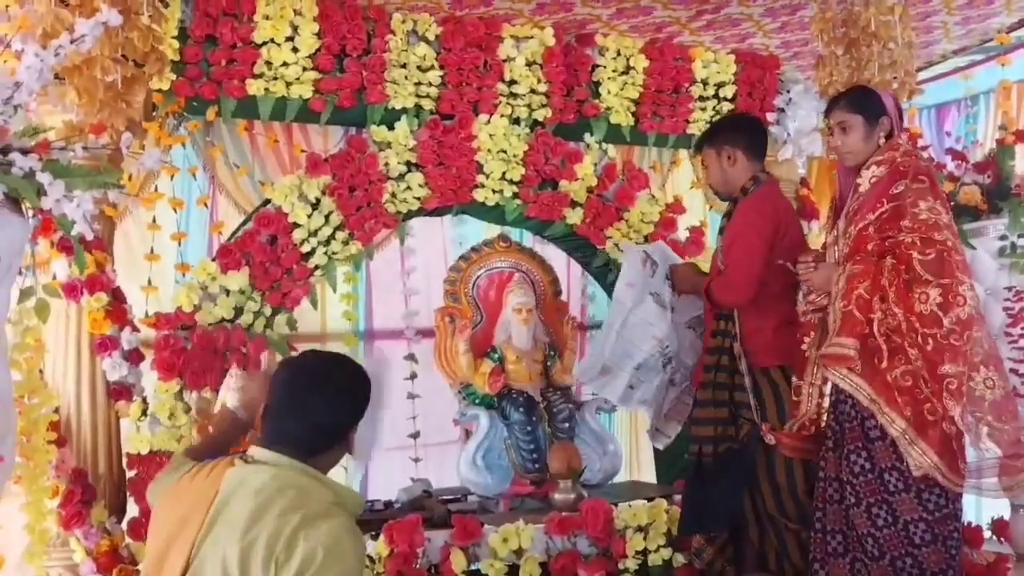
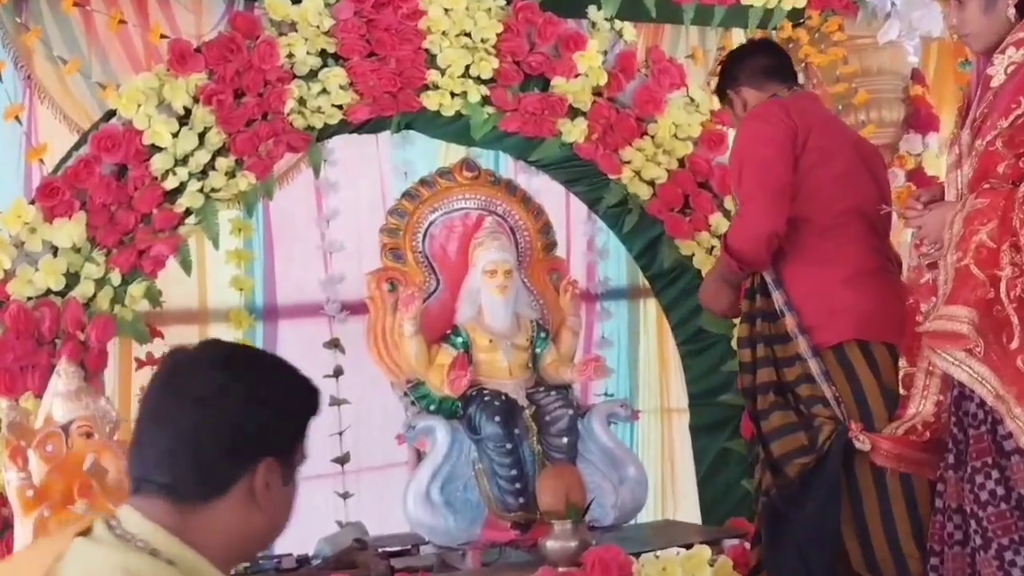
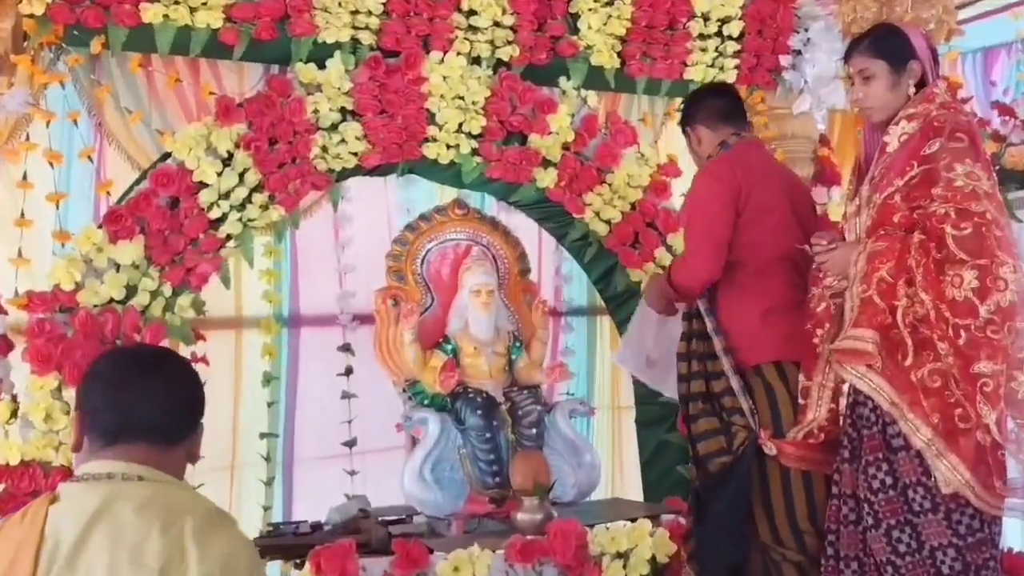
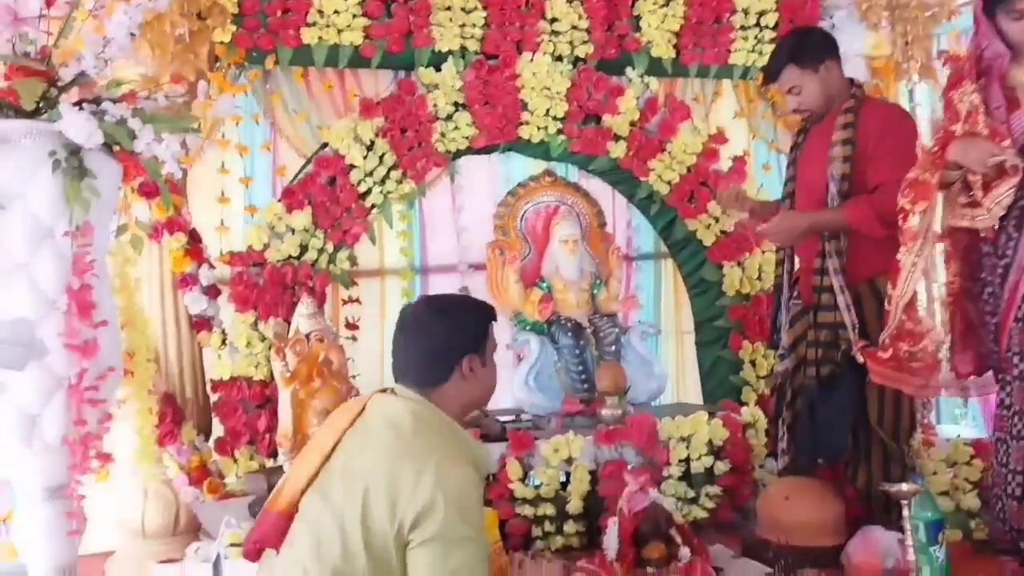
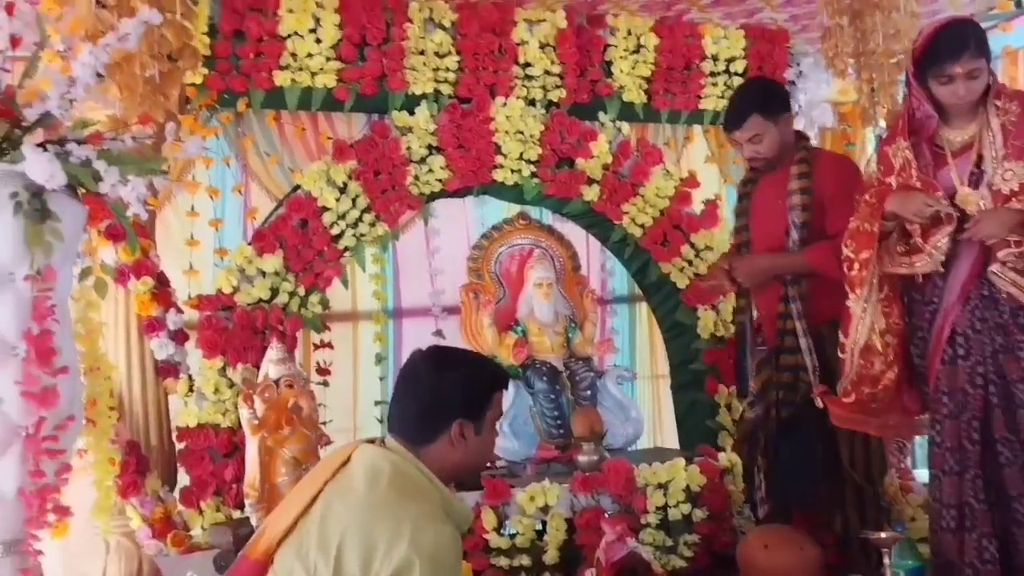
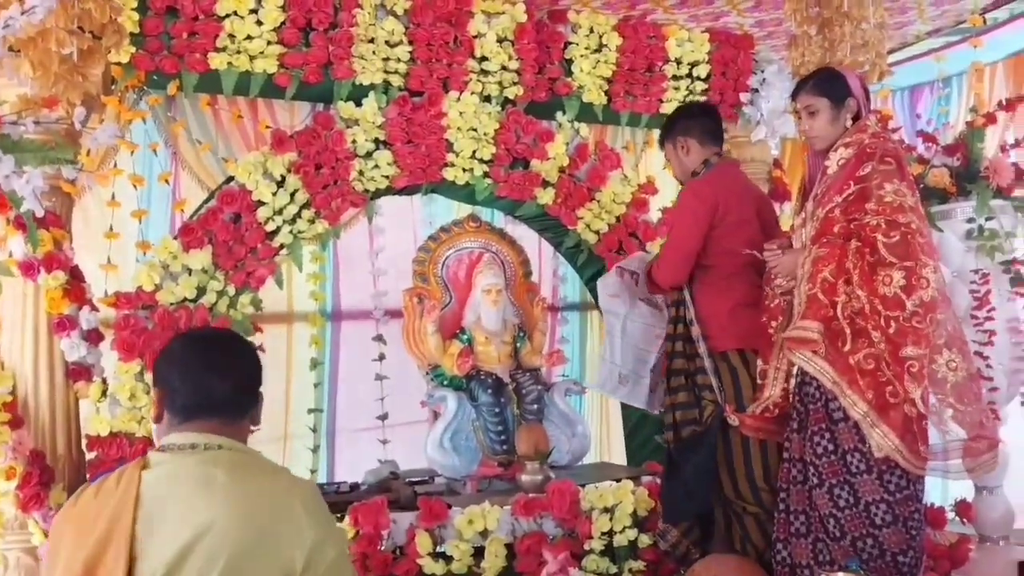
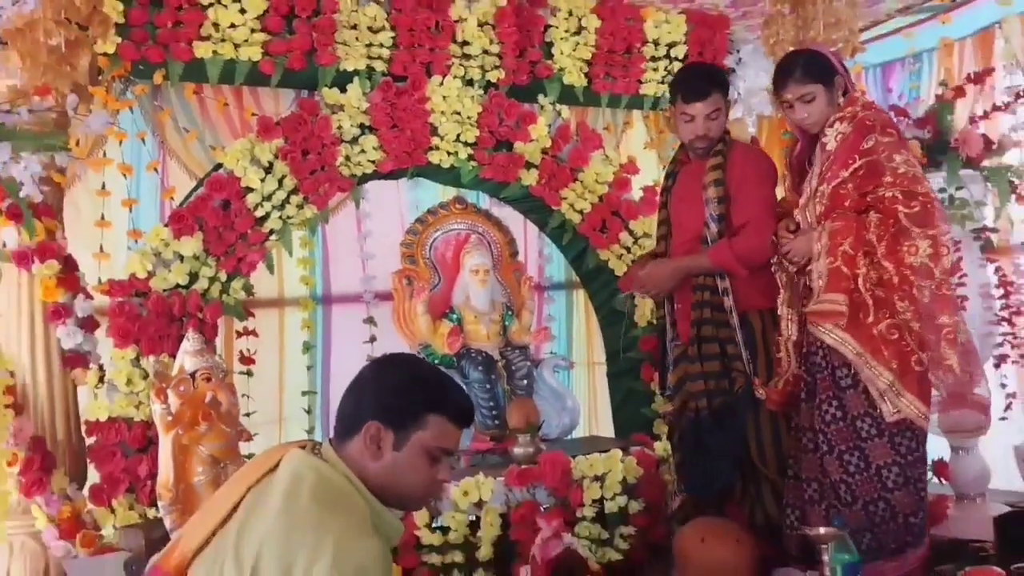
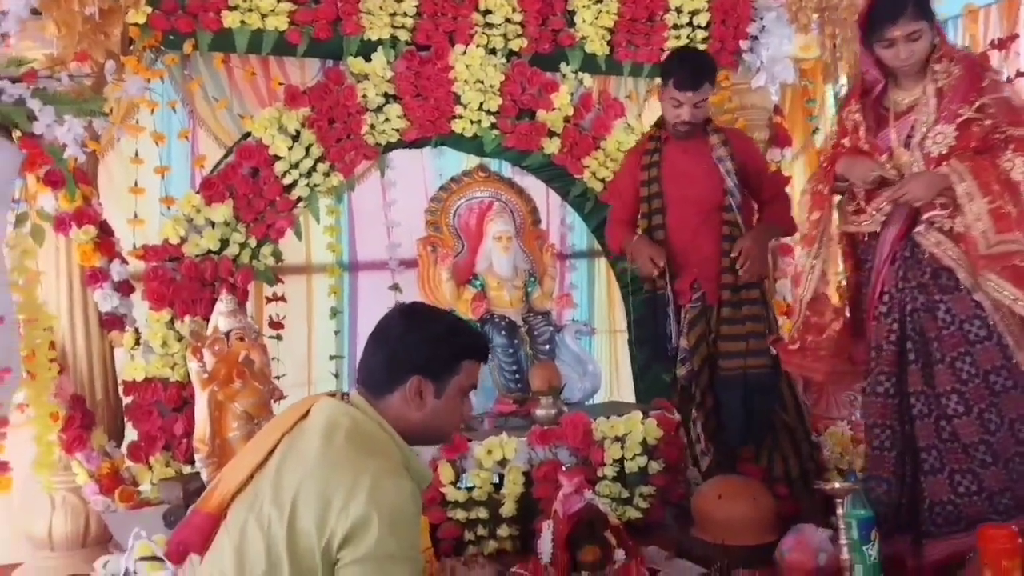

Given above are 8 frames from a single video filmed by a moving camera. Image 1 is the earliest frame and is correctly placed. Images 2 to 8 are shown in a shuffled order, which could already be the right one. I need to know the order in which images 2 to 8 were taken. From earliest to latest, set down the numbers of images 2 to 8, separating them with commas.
6, 3, 2, 7, 8, 5, 4
